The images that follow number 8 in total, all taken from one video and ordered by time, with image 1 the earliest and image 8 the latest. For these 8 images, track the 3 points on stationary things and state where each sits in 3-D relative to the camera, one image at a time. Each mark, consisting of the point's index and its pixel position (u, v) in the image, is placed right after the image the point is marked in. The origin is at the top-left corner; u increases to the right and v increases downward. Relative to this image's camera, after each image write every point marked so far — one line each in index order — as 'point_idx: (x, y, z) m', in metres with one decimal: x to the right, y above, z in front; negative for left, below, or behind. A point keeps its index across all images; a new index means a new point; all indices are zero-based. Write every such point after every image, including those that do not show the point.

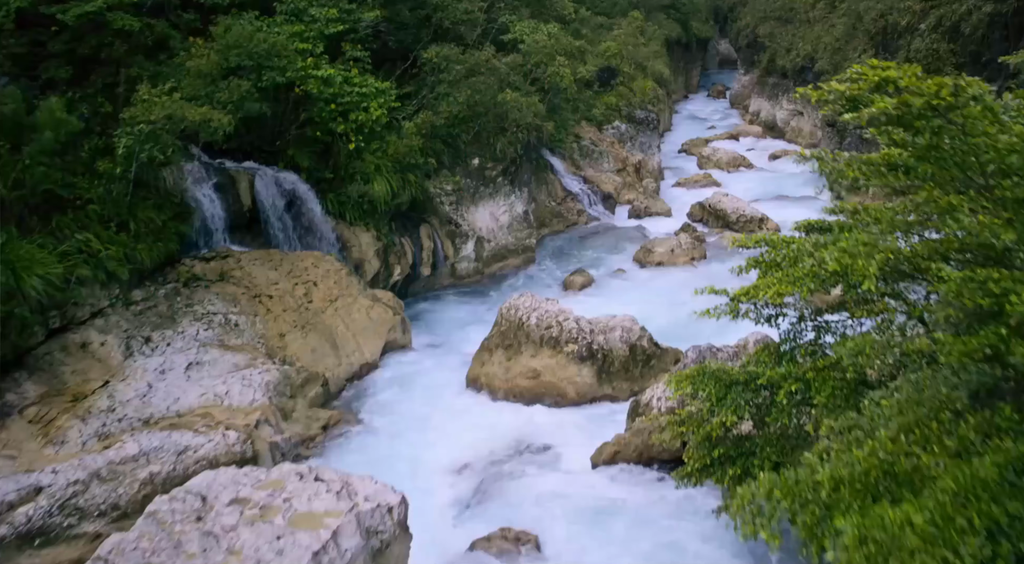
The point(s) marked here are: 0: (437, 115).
0: (-1.5, +3.3, +15.5) m
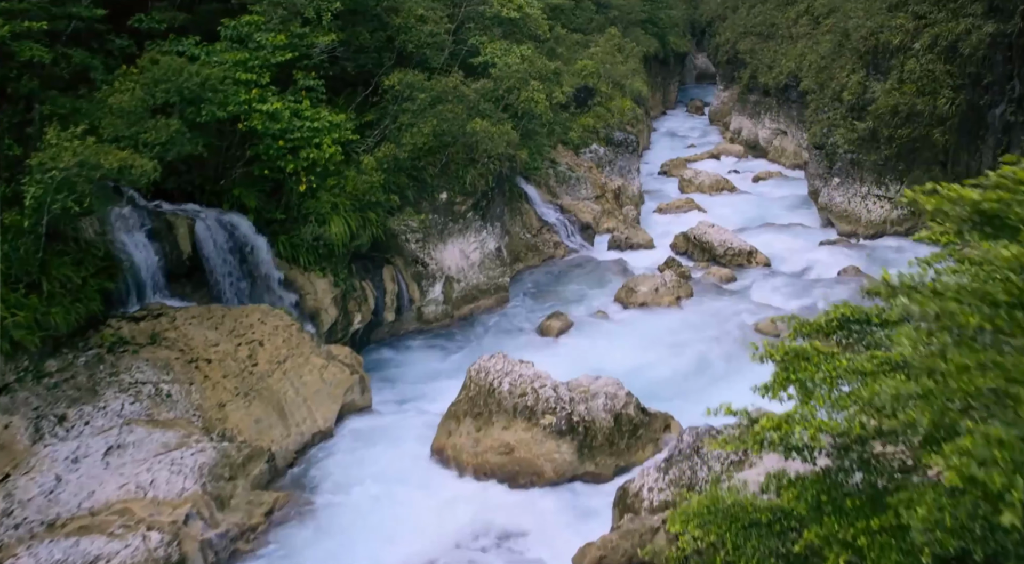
0: (-2.0, +2.5, +14.2) m
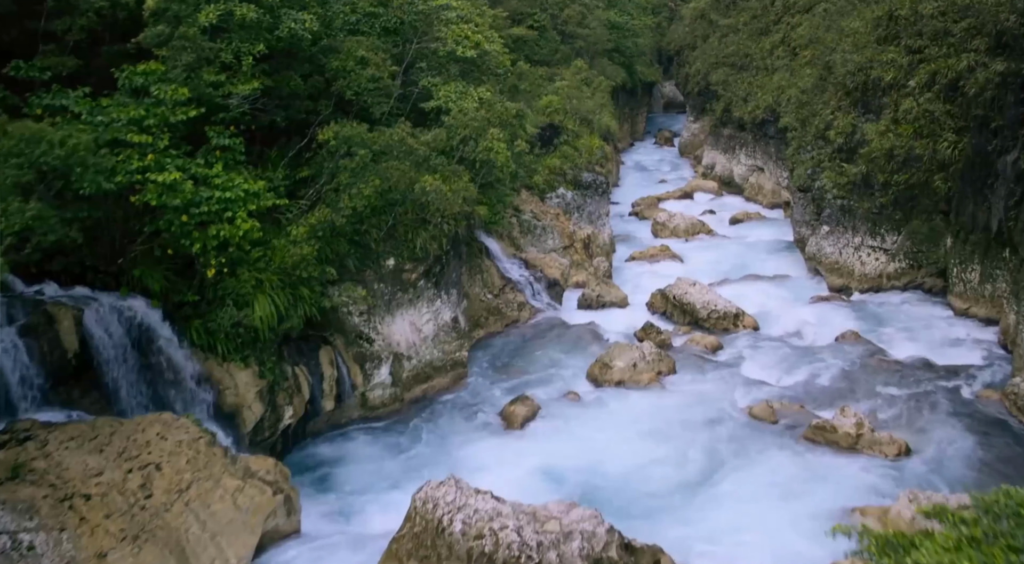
0: (-2.8, +1.1, +12.2) m
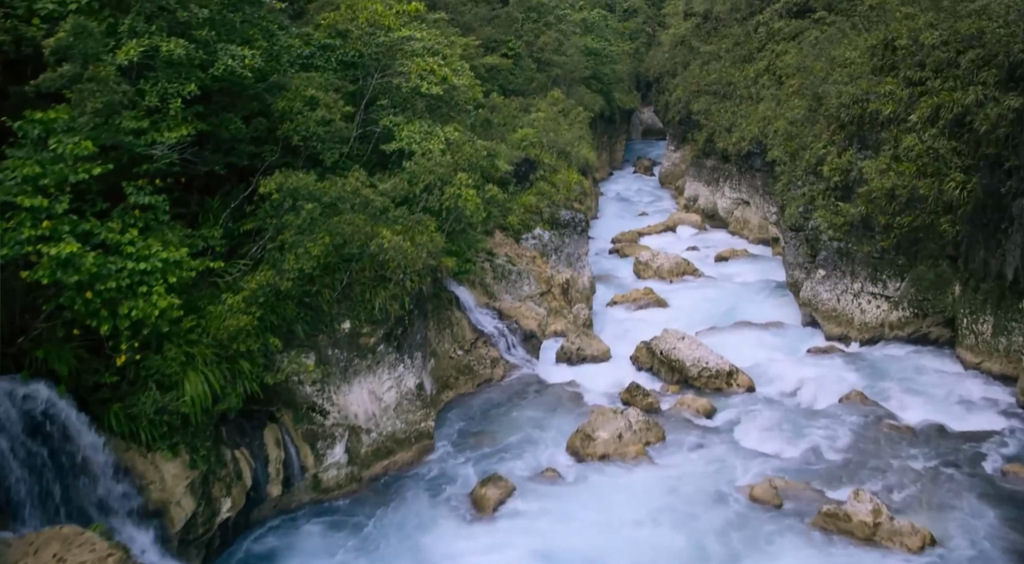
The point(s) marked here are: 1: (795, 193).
0: (-3.2, +0.1, +10.7) m
1: (+7.1, +2.2, +19.3) m
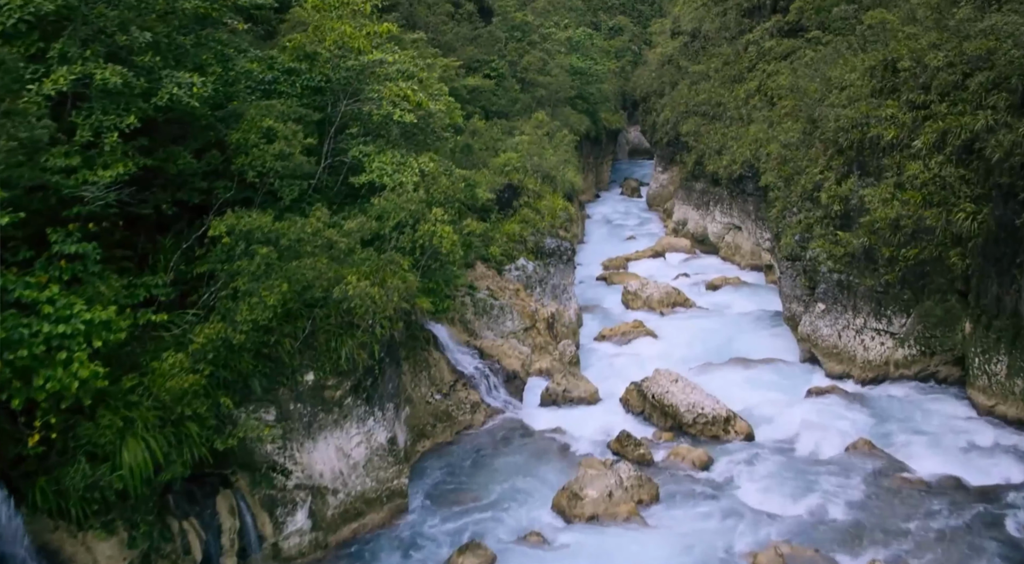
0: (-3.5, -0.6, +9.6) m
1: (+6.7, +1.5, +18.4) m
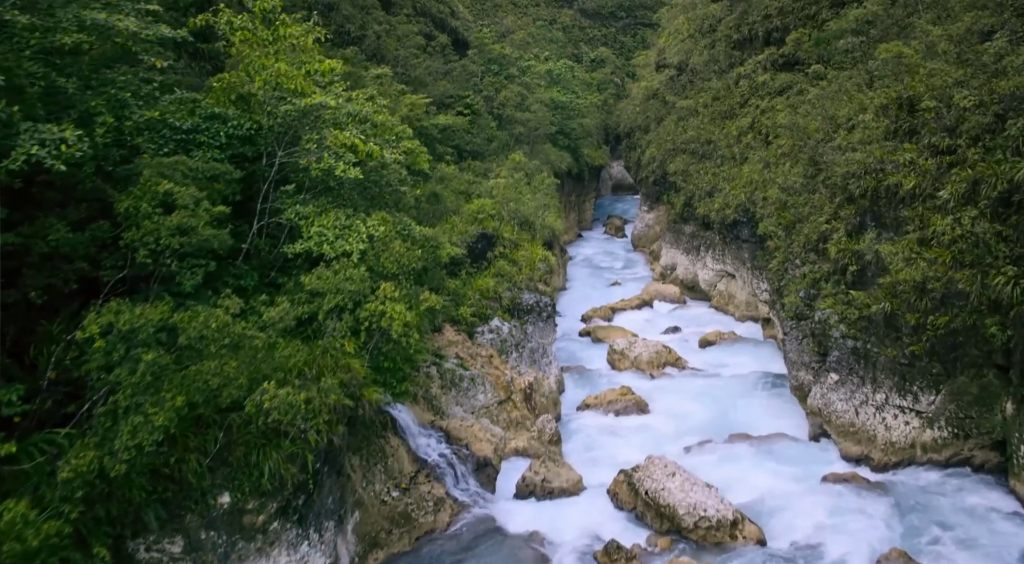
0: (-3.8, -1.7, +7.4) m
1: (+6.1, +0.2, +16.5) m
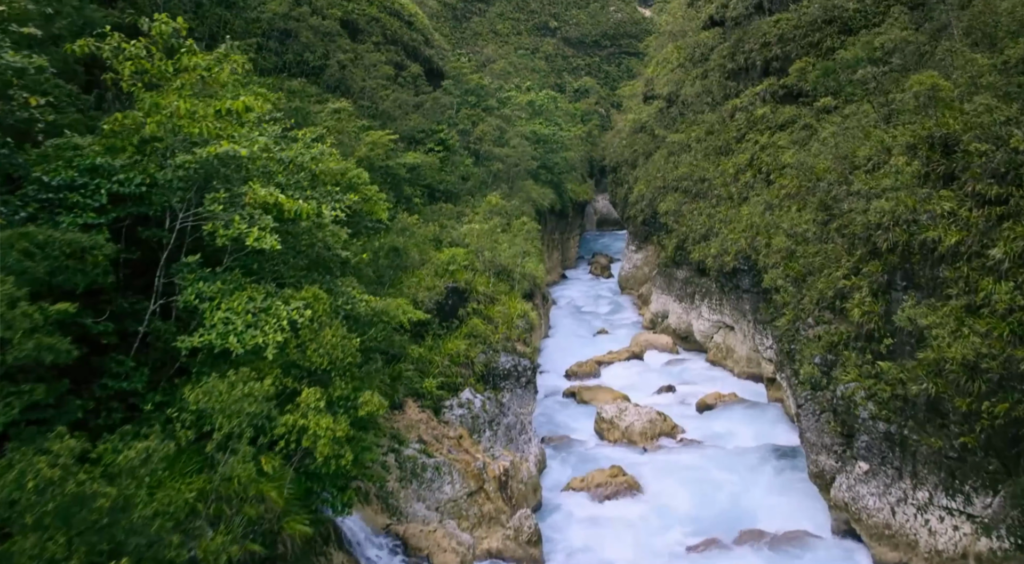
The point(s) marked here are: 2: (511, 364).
0: (-4.2, -2.6, +5.1) m
1: (+5.6, -1.0, +14.4) m
2: (0.0, -1.7, +15.9) m
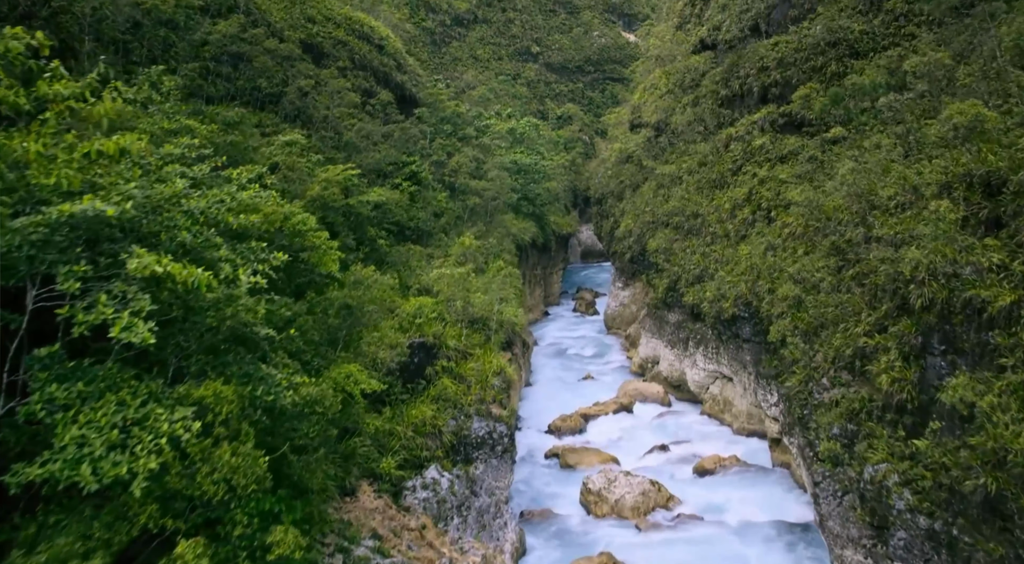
0: (-4.4, -3.3, +2.9) m
1: (+5.1, -2.0, +12.5) m
2: (-0.5, -2.7, +13.8) m
